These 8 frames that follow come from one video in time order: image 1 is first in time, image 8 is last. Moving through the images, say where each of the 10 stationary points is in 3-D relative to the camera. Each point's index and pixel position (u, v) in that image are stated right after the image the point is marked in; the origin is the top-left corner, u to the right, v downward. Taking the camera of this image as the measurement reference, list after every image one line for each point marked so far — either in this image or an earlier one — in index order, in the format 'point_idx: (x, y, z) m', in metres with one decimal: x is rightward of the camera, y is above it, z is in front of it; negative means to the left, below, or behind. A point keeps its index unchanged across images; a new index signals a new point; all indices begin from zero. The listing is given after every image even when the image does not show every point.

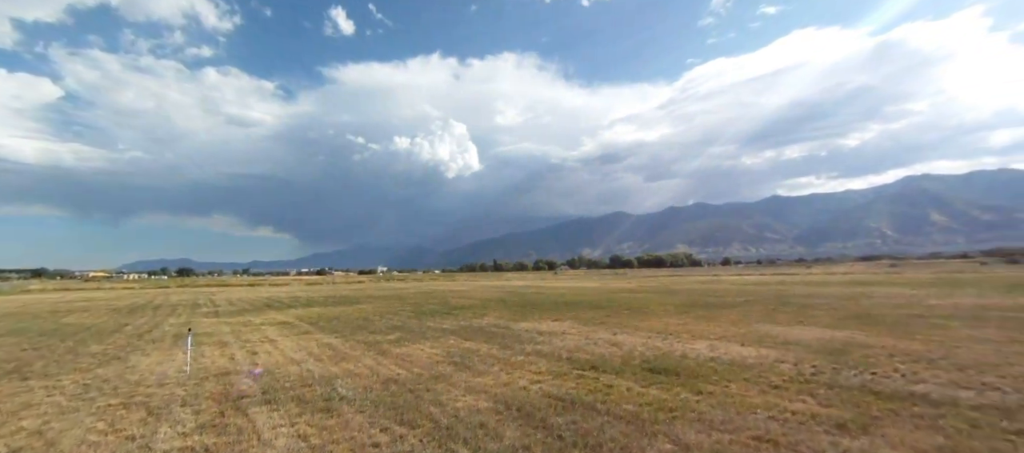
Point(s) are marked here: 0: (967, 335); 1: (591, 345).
0: (+13.8, -3.3, +14.6) m
1: (+2.6, -3.9, +15.8) m
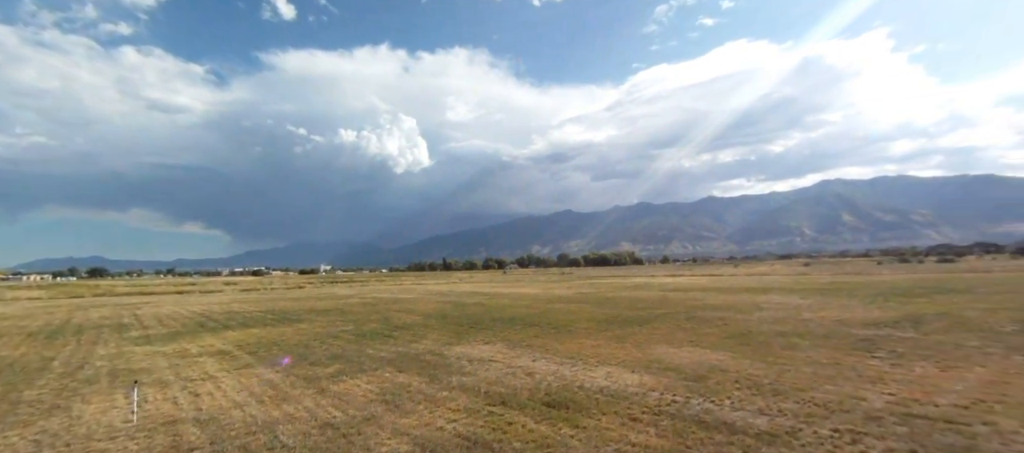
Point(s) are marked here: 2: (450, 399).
0: (+11.1, -5.0, +18.2) m
1: (-0.1, -5.6, +18.2) m
2: (-2.0, -5.4, +14.8) m
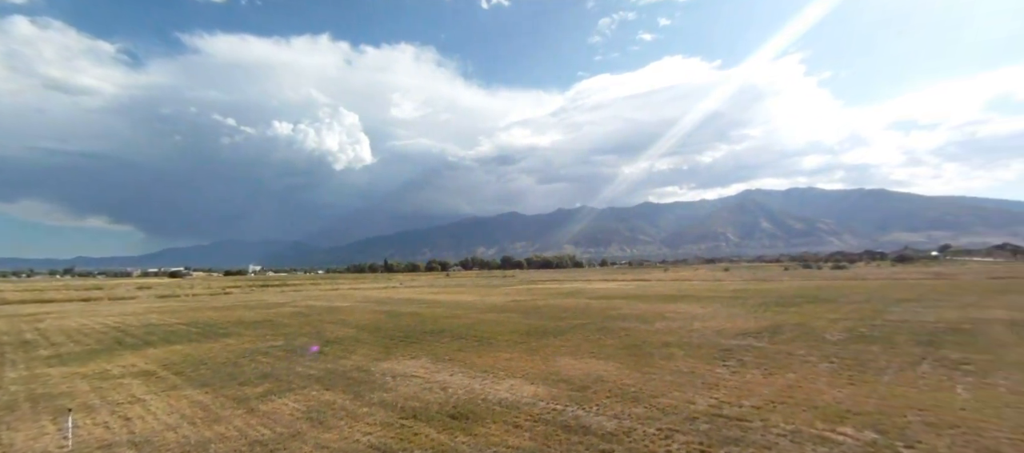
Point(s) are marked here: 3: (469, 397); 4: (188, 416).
0: (+7.4, -6.5, +22.1) m
1: (-3.8, -7.0, +20.7) m
2: (-5.2, -6.8, +17.2) m
3: (-1.7, -6.7, +18.8) m
4: (-12.0, -7.0, +17.6) m
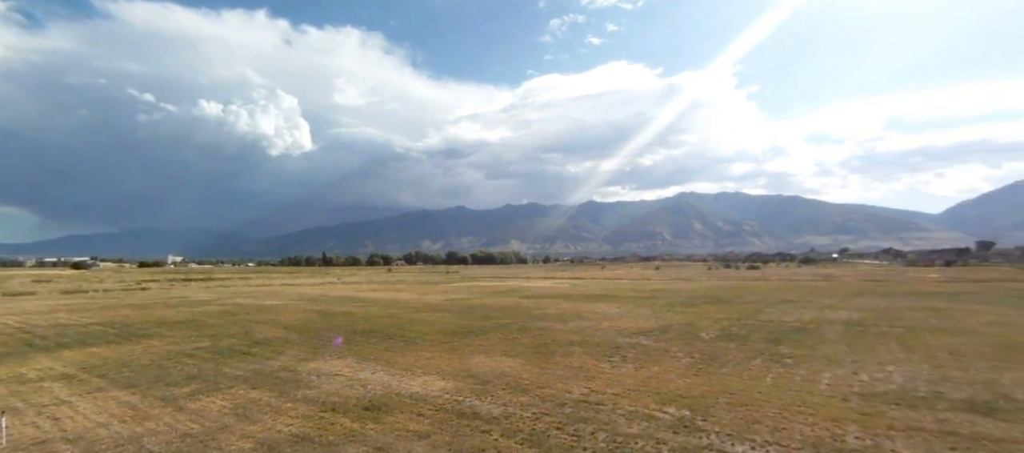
0: (+2.9, -7.4, +25.8) m
1: (-8.0, -7.7, +23.2) m
2: (-9.0, -7.4, +19.4) m
3: (-5.8, -7.4, +21.4) m
4: (-15.8, -7.6, +19.1) m
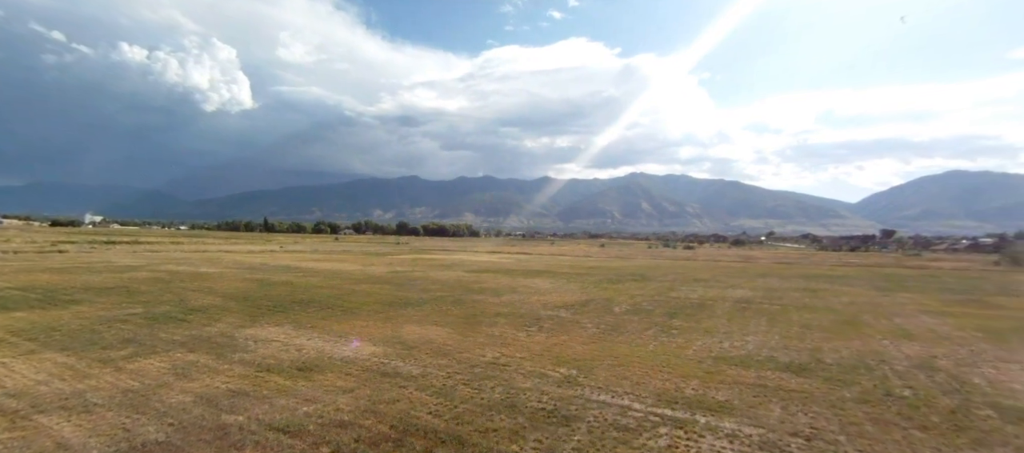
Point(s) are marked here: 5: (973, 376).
0: (-1.4, -6.3, +28.8) m
1: (-12.1, -6.5, +25.1) m
2: (-12.7, -6.4, +21.3) m
3: (-9.7, -6.4, +23.6) m
4: (-19.4, -6.3, +20.3) m
5: (+15.8, -5.1, +16.3) m
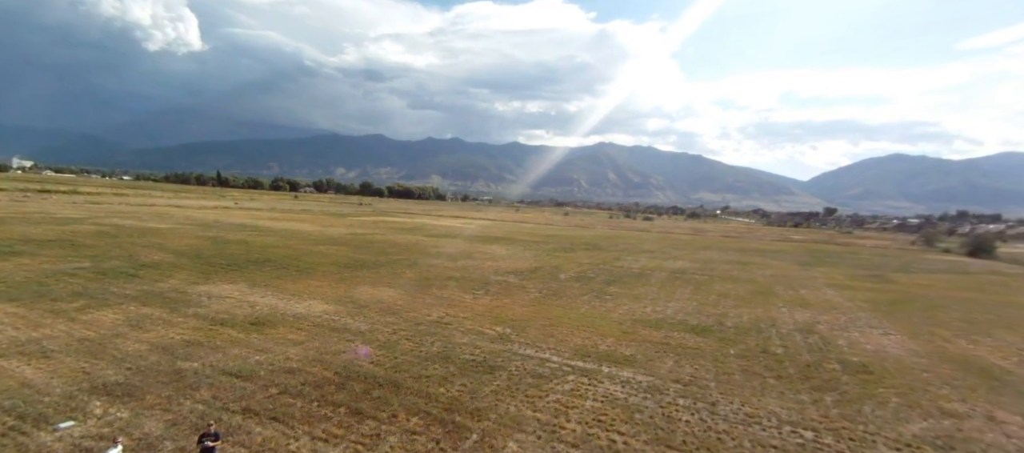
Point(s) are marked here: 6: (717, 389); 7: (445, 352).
0: (-4.8, -4.3, +30.7) m
1: (-15.1, -4.4, +26.2) m
2: (-15.5, -4.5, +22.4) m
3: (-12.6, -4.4, +24.9) m
4: (-22.1, -4.3, +20.9) m
5: (+13.3, -4.5, +19.4) m
6: (+6.1, -4.8, +14.2) m
7: (-2.6, -4.7, +17.9) m
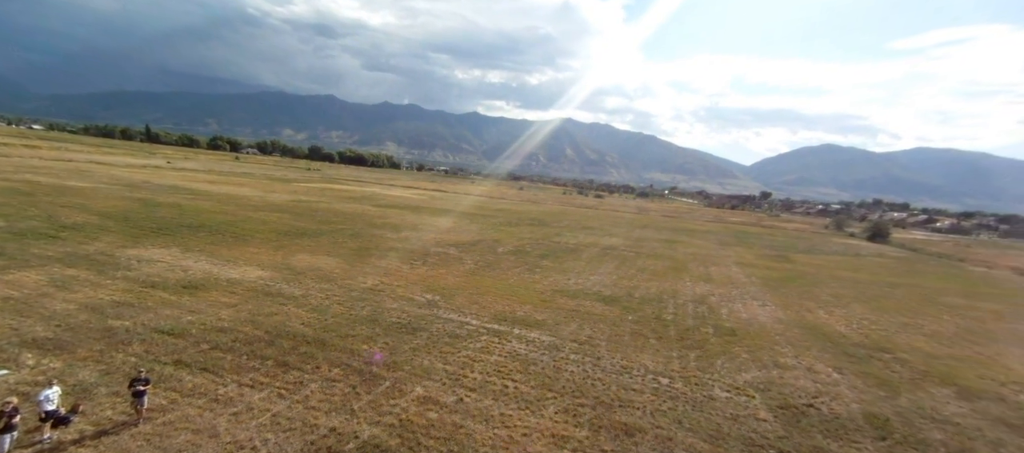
0: (-9.1, -2.4, +31.9) m
1: (-19.0, -2.4, +26.6) m
2: (-19.0, -2.8, +22.7) m
3: (-16.4, -2.7, +25.5) m
4: (-25.4, -2.5, +20.6) m
5: (+10.0, -3.8, +22.5) m
6: (+3.2, -4.2, +16.6) m
7: (-5.7, -3.6, +19.5) m
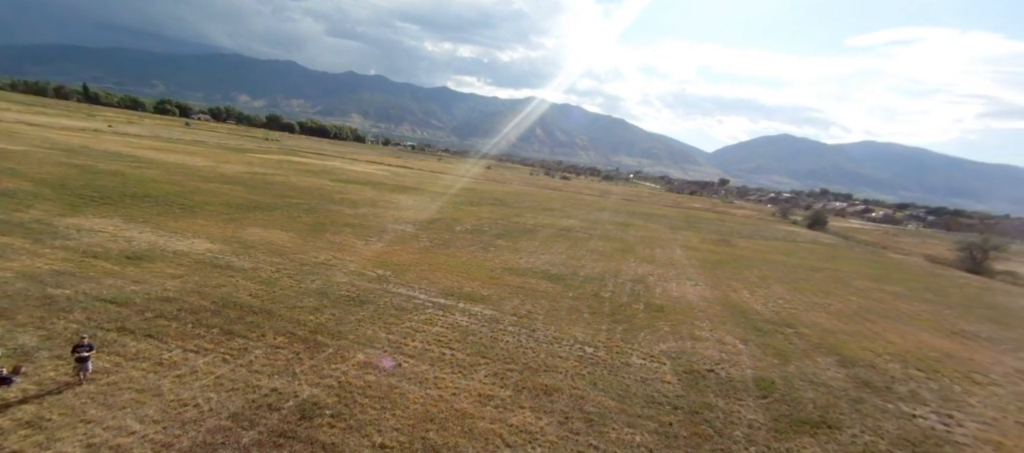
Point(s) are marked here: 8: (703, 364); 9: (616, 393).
0: (-12.2, -0.8, +32.2) m
1: (-21.7, -0.8, +26.2) m
2: (-21.4, -1.3, +22.4) m
3: (-19.0, -1.1, +25.3) m
4: (-27.7, -0.9, +19.8) m
5: (+7.4, -3.0, +24.2) m
6: (+1.1, -3.5, +17.8) m
7: (-8.0, -2.6, +20.1) m
8: (+5.7, -4.1, +14.2) m
9: (+2.7, -4.3, +12.2) m
